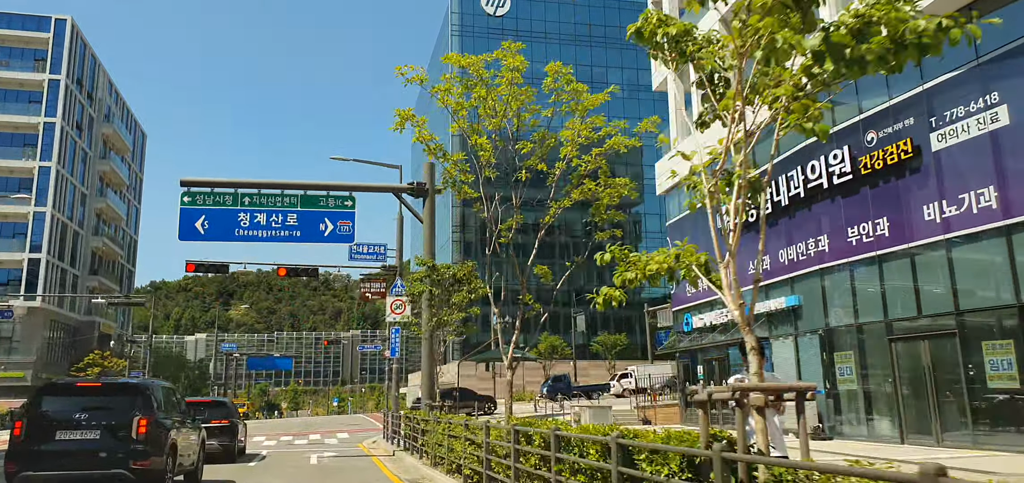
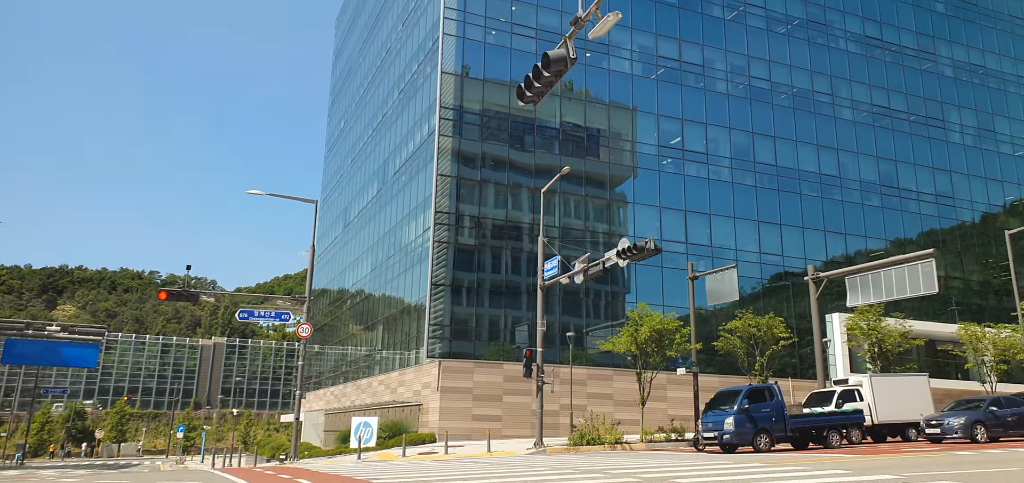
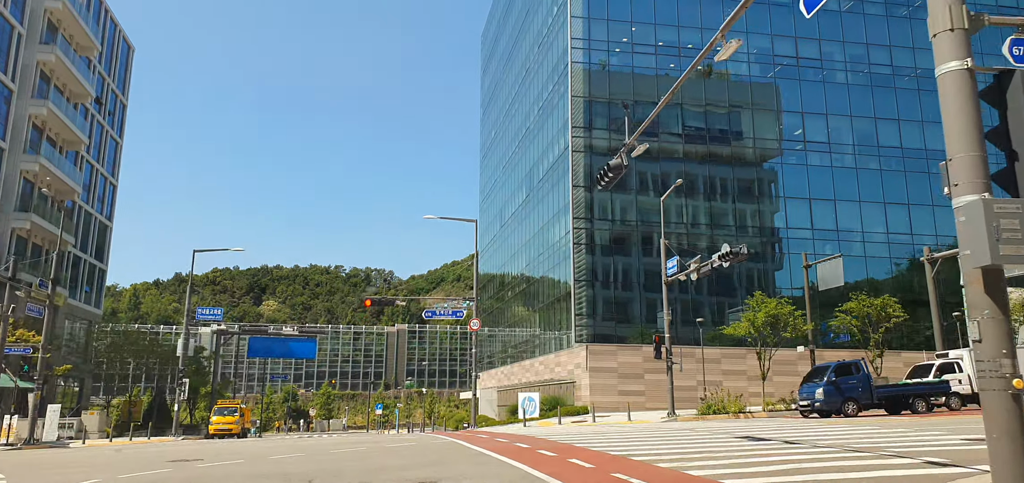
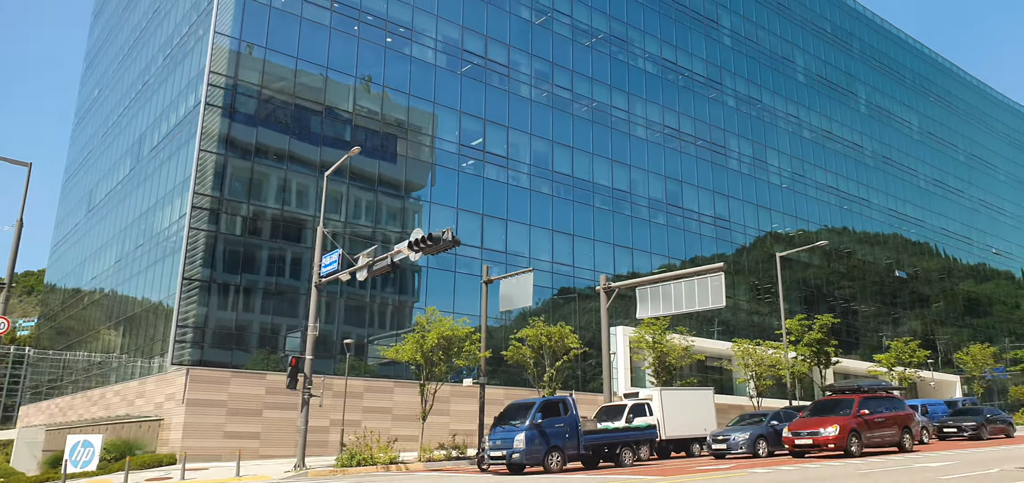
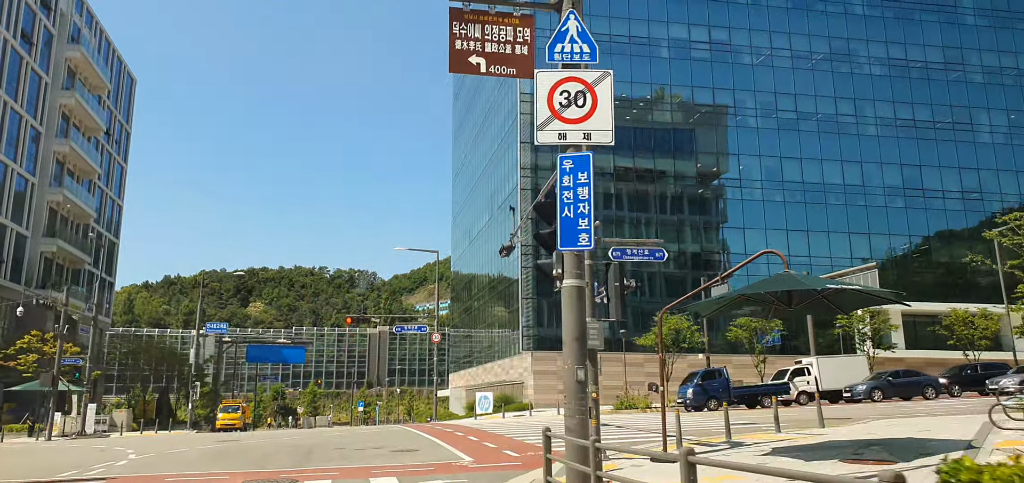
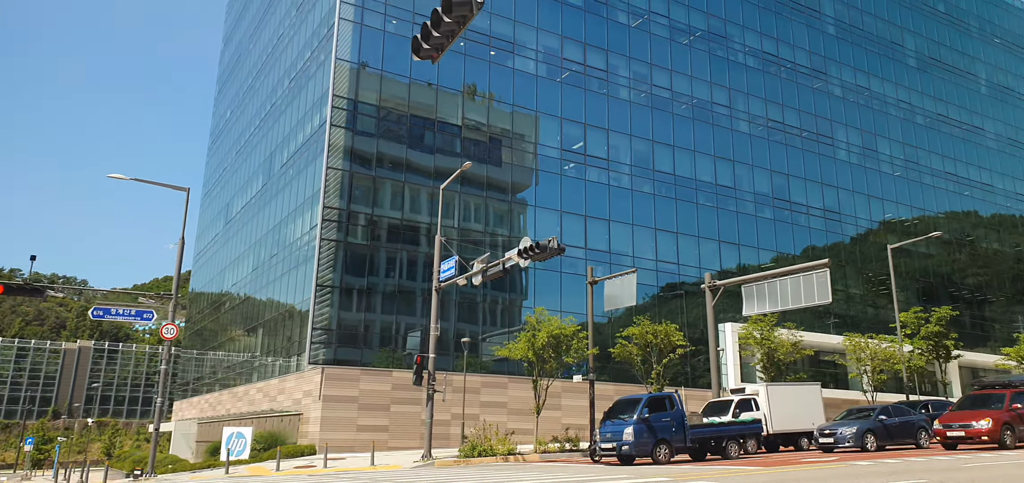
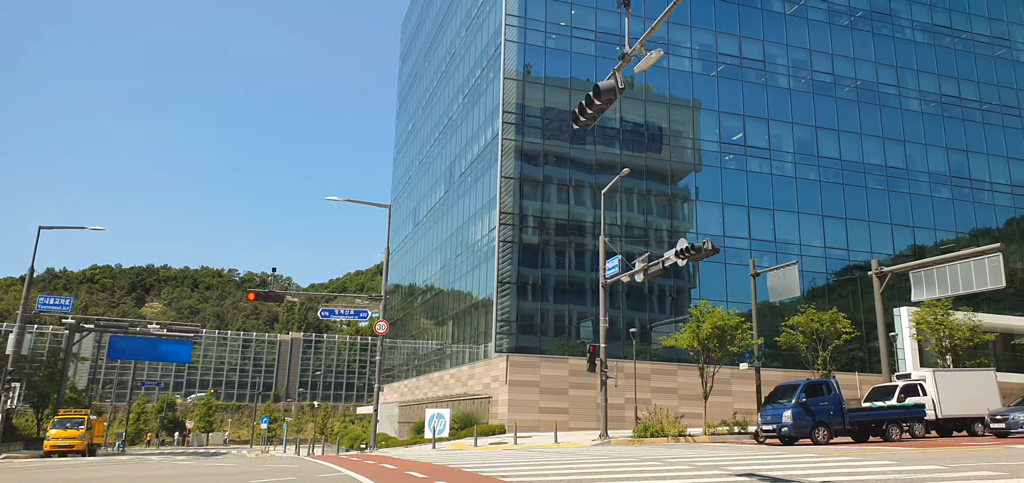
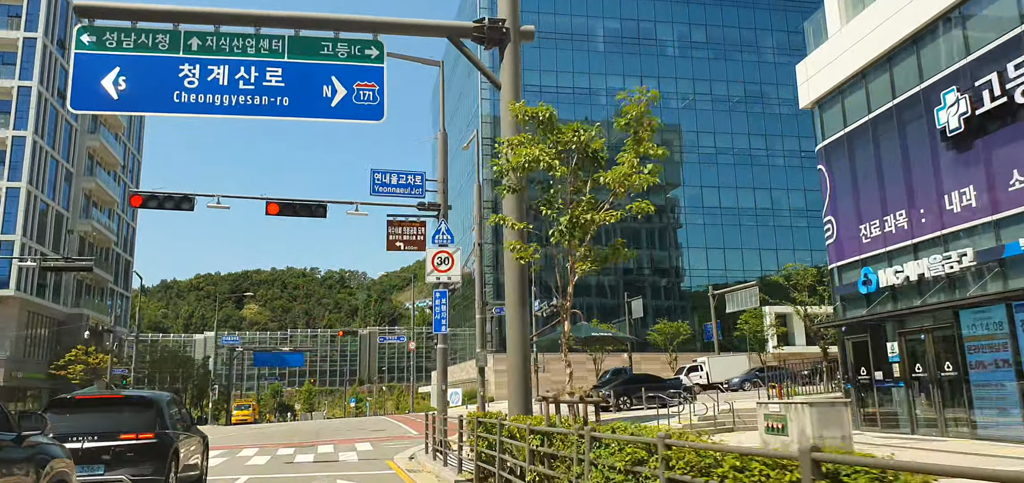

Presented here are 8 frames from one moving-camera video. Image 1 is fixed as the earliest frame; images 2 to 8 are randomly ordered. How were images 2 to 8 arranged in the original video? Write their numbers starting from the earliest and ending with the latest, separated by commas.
8, 5, 3, 7, 2, 6, 4
